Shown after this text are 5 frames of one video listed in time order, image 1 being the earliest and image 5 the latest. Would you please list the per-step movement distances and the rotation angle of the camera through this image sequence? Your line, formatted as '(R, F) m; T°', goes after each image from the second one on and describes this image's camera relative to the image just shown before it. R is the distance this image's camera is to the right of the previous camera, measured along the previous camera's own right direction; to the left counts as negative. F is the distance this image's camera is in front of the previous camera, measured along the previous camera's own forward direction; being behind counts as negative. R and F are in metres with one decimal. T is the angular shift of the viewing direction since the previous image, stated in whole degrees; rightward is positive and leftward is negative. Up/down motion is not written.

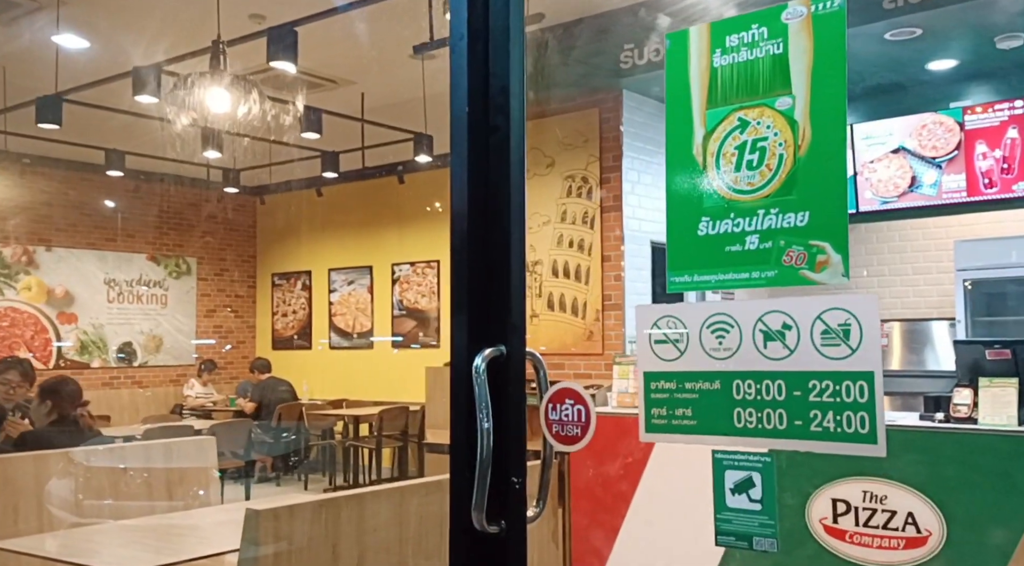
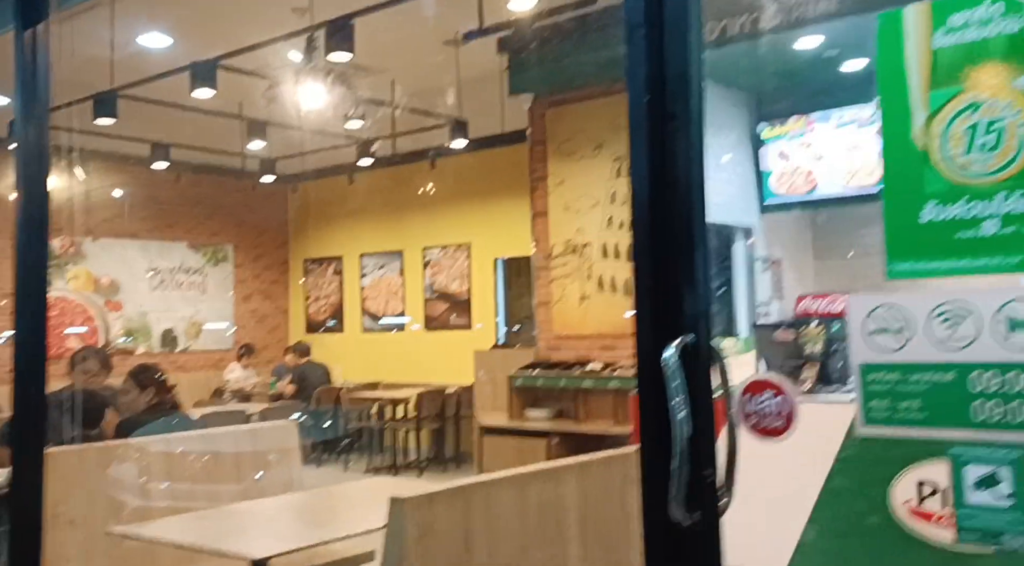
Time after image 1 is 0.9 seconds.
(-0.2, 0.0) m; 0°
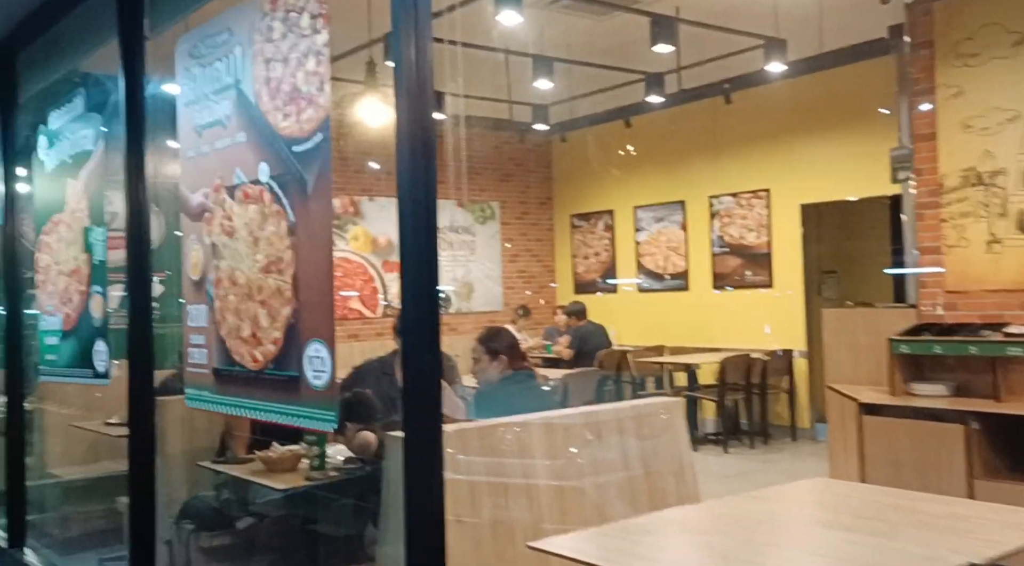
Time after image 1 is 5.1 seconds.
(-0.7, +0.9) m; -12°
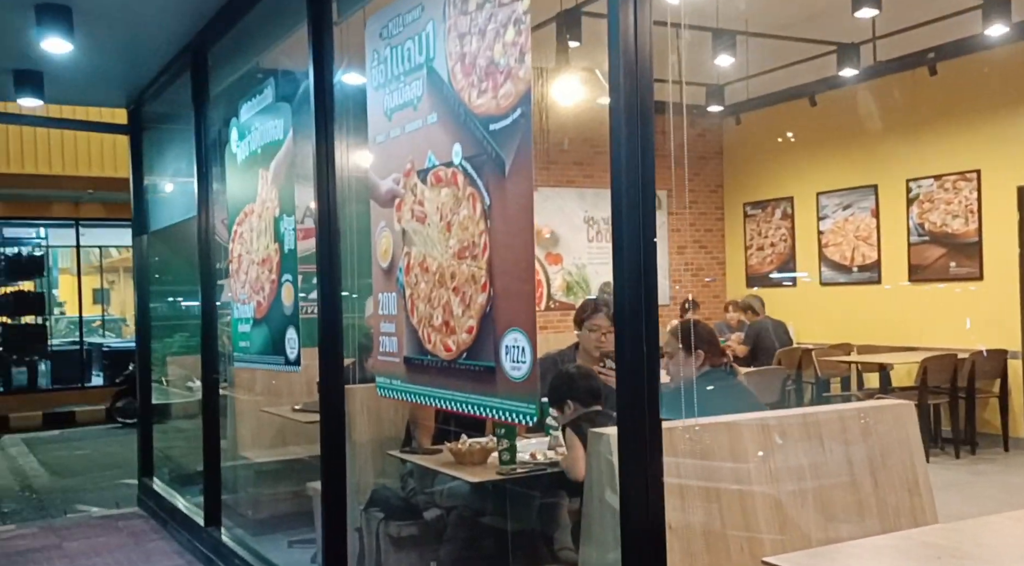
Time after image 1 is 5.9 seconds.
(-0.2, +0.2) m; -9°
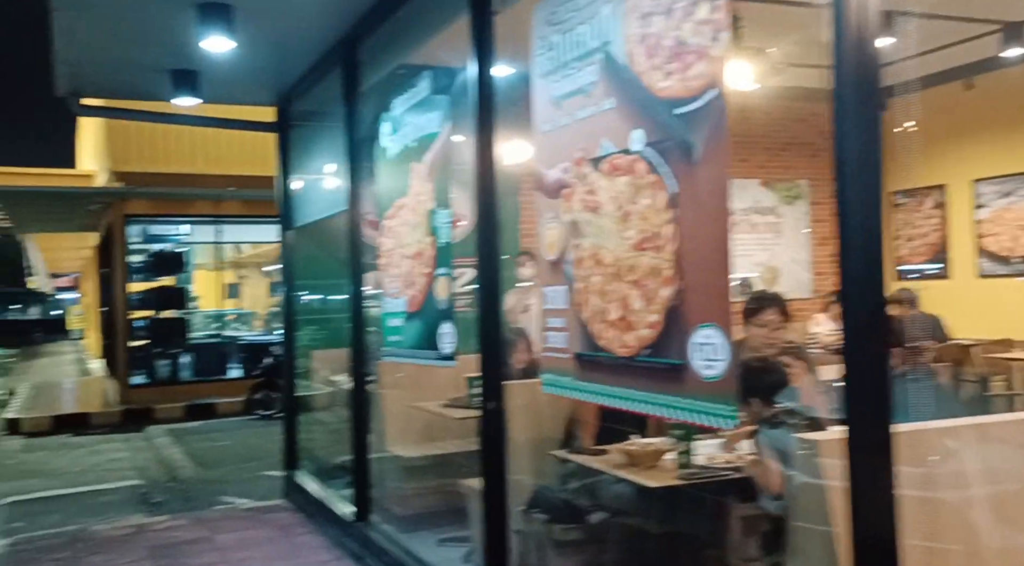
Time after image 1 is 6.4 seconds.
(-0.2, +0.1) m; -6°
